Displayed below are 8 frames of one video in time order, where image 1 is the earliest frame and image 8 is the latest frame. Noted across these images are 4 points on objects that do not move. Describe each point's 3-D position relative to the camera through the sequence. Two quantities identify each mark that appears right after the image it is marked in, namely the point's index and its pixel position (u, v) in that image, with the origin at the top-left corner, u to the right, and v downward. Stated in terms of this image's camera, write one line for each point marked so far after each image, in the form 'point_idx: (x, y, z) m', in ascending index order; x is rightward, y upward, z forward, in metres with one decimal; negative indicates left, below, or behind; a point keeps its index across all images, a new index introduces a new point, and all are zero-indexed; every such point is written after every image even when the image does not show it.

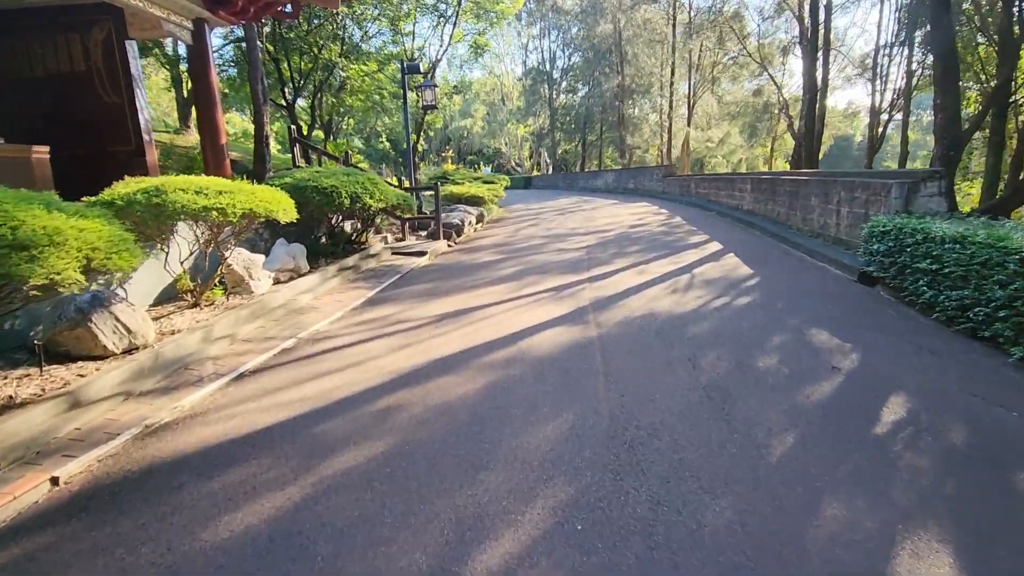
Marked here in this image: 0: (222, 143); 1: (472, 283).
0: (-4.0, +2.0, +7.1) m
1: (-0.5, +0.1, +6.3) m
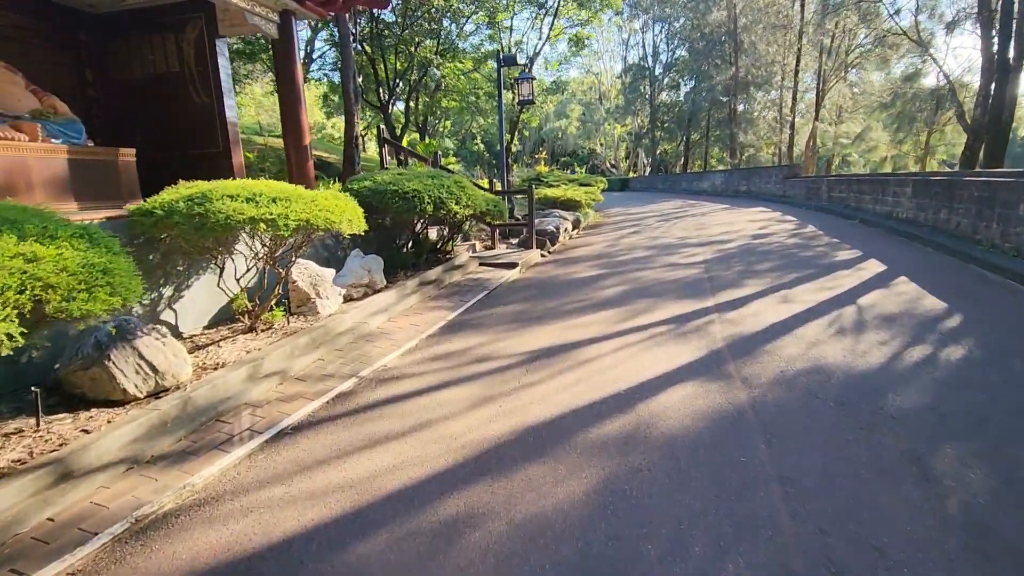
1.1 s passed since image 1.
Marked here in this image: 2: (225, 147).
0: (-2.6, +1.8, +6.7) m
1: (+0.6, -0.2, +5.3) m
2: (-3.7, +1.8, +6.8) m
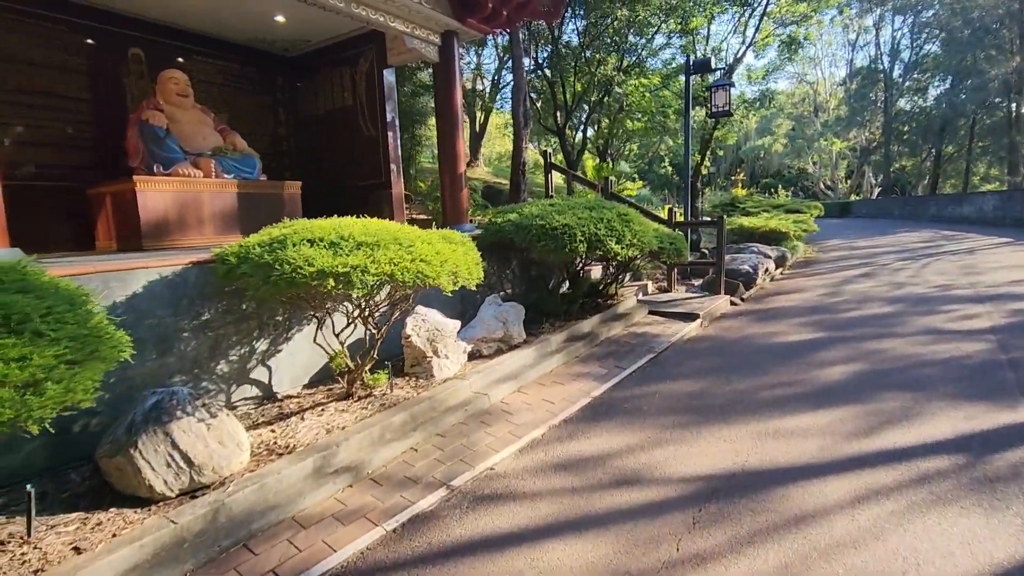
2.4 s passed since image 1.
0: (-0.6, +1.4, +6.2) m
1: (+1.8, -0.7, +3.7) m
2: (-1.6, +1.4, +6.6) m
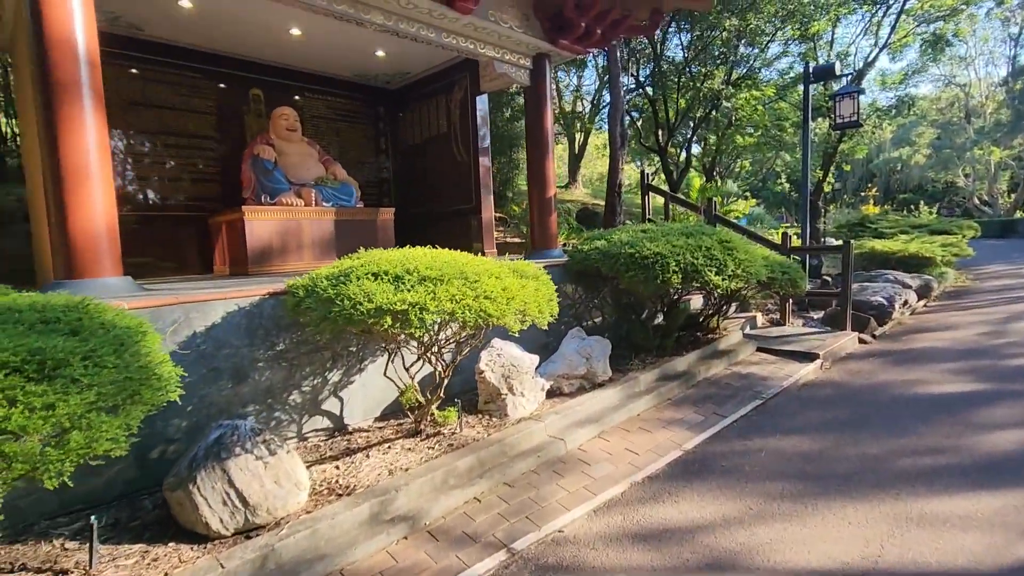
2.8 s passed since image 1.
0: (+0.4, +1.0, +6.0) m
1: (+2.3, -1.0, +3.0) m
2: (-0.5, +1.1, +6.6) m
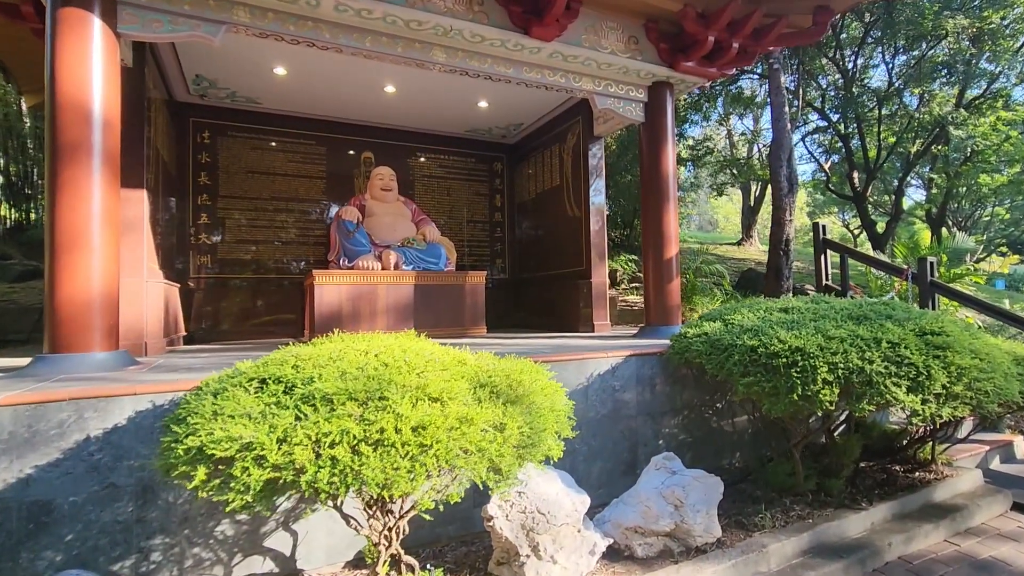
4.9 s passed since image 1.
0: (+1.4, +0.3, +4.6) m
1: (+2.1, -1.5, +1.1) m
2: (+0.8, +0.2, +5.6) m
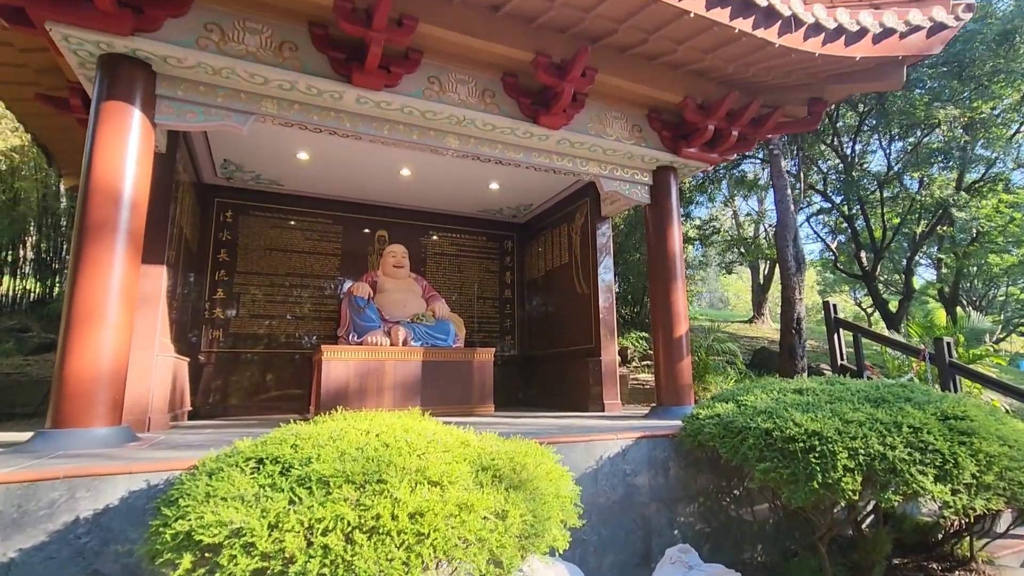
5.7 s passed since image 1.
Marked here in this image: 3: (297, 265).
0: (+1.5, -0.4, +4.6) m
1: (+2.1, -1.6, +0.8) m
2: (+0.9, -0.6, +5.5) m
3: (-2.5, +0.3, +6.1) m
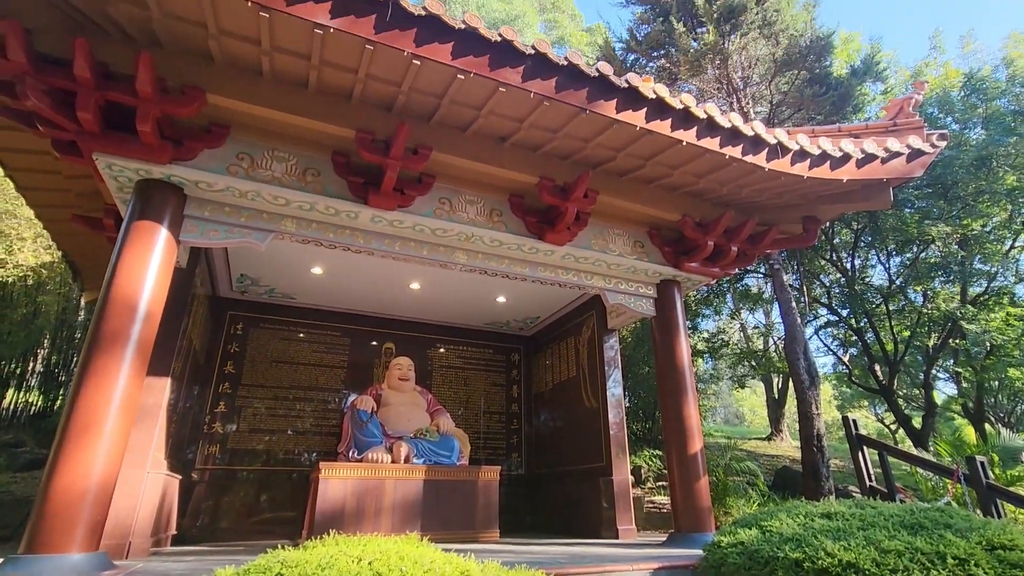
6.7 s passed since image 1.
0: (+1.5, -1.4, +4.4) m
1: (+2.1, -1.7, +0.4) m
2: (+1.0, -1.7, +5.3) m
3: (-2.4, -1.0, +6.0) m
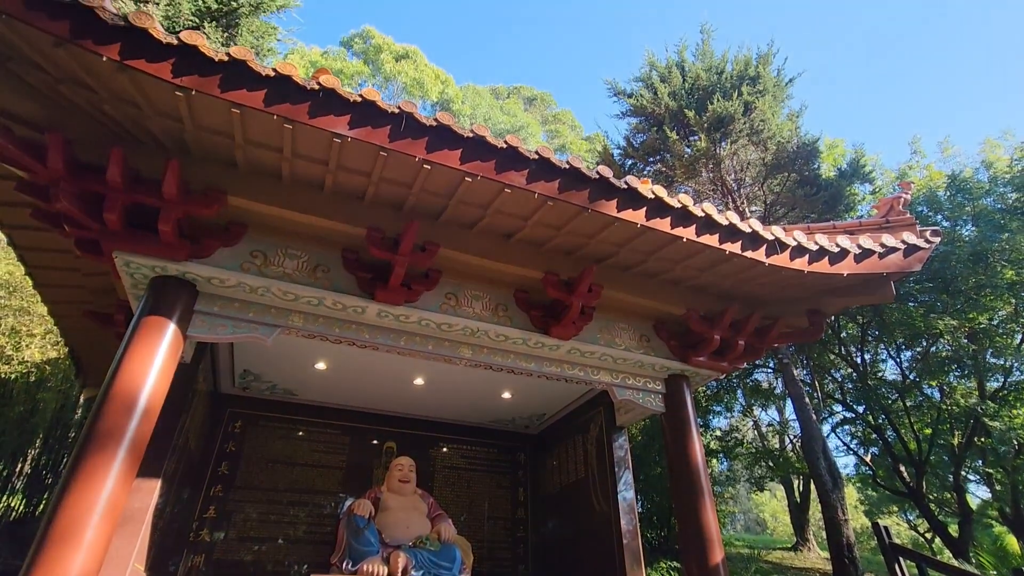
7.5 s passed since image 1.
0: (+1.6, -2.1, +4.1) m
1: (+2.1, -1.8, +0.1) m
2: (+1.0, -2.6, +4.8) m
3: (-2.3, -2.1, +5.8) m
